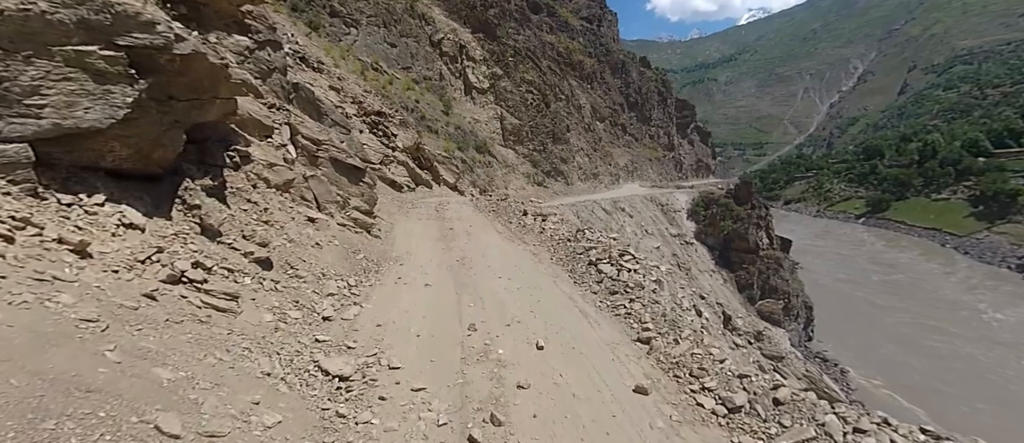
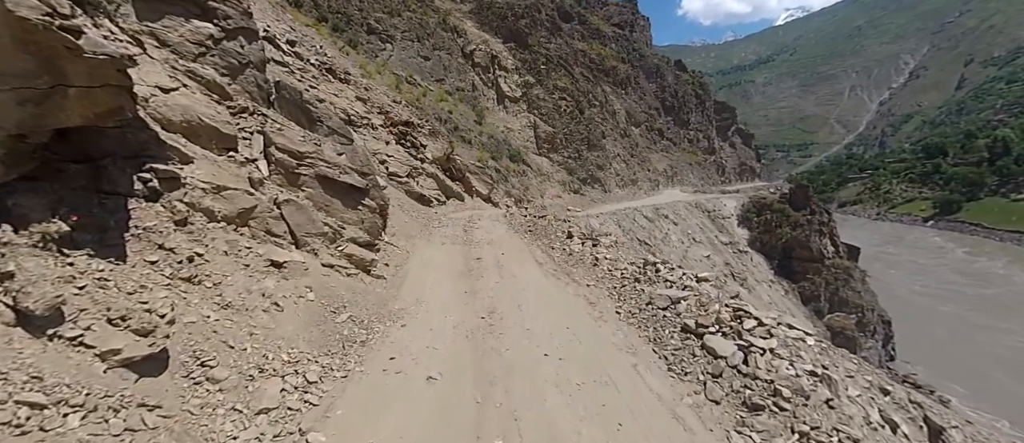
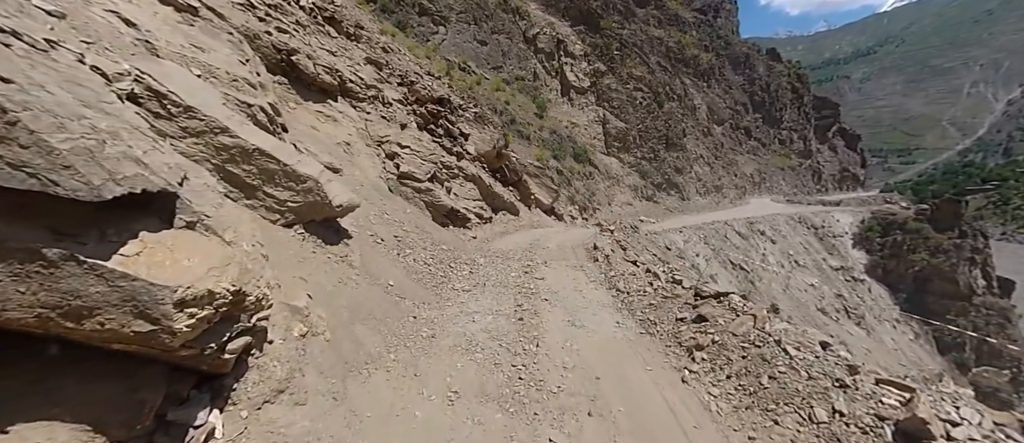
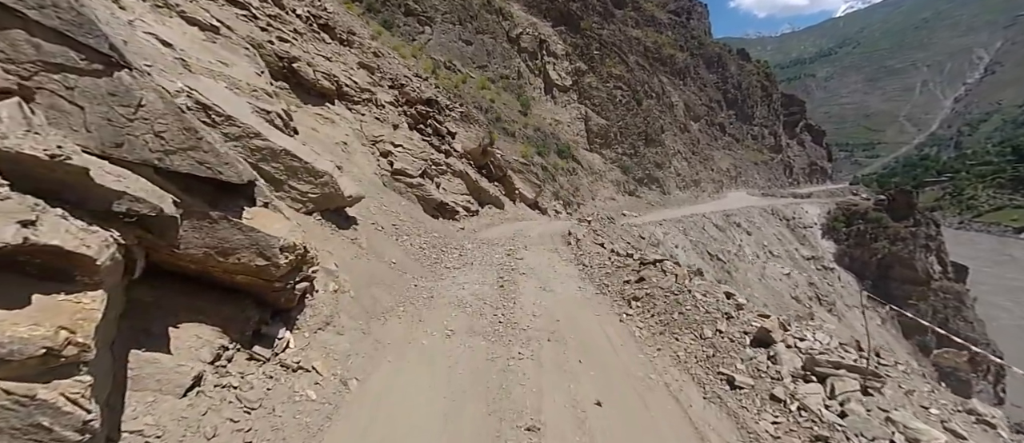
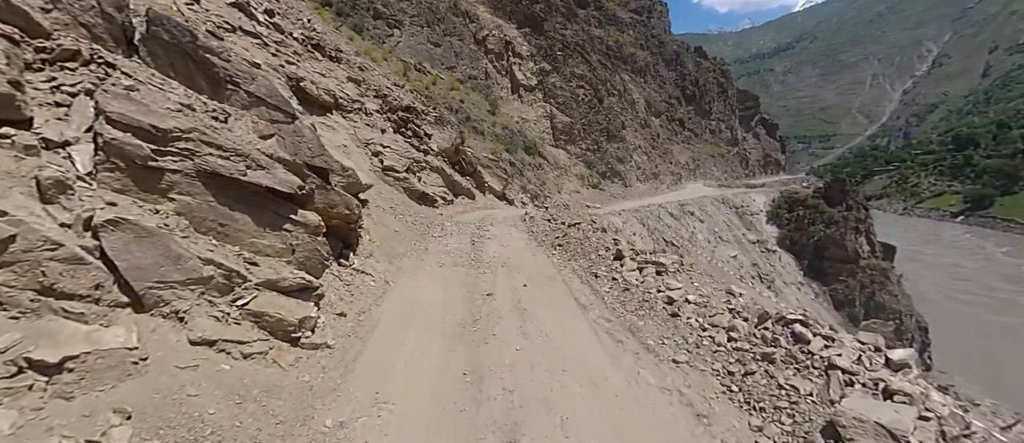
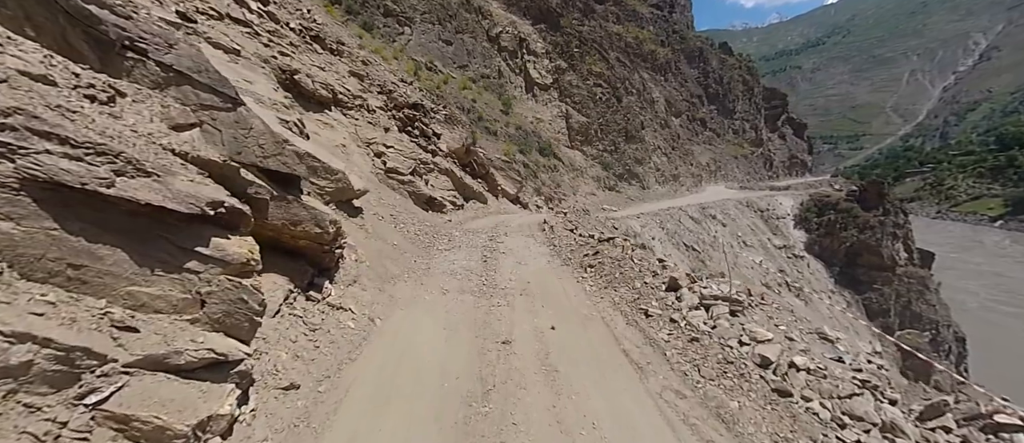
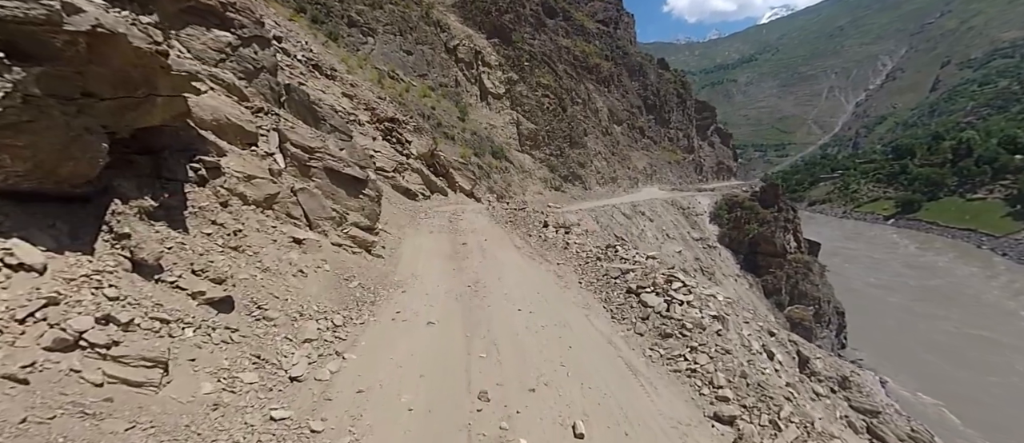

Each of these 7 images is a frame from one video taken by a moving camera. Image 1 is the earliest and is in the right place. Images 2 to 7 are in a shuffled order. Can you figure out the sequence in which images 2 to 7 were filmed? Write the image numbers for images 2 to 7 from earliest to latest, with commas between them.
7, 2, 5, 6, 4, 3
